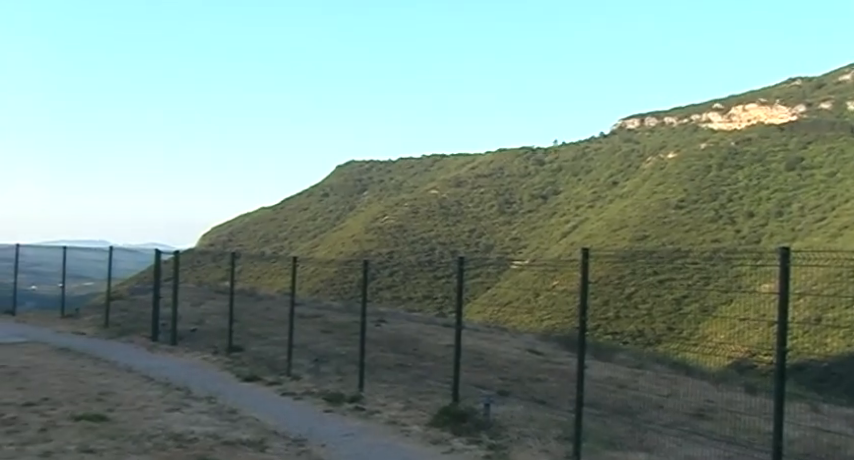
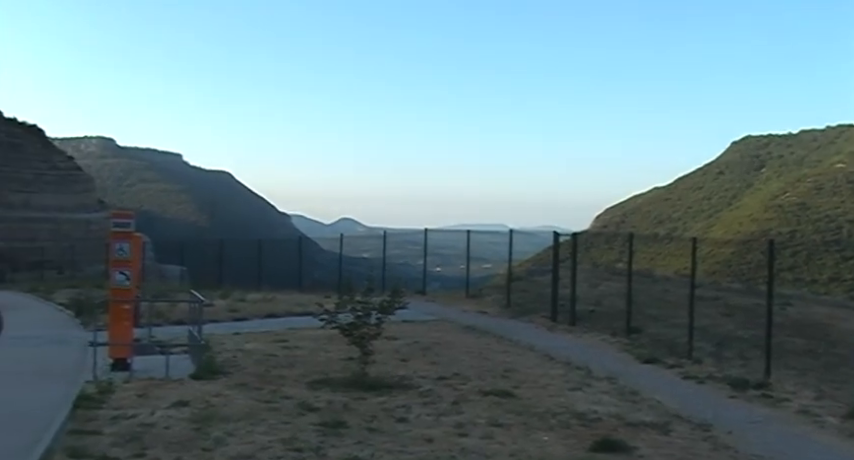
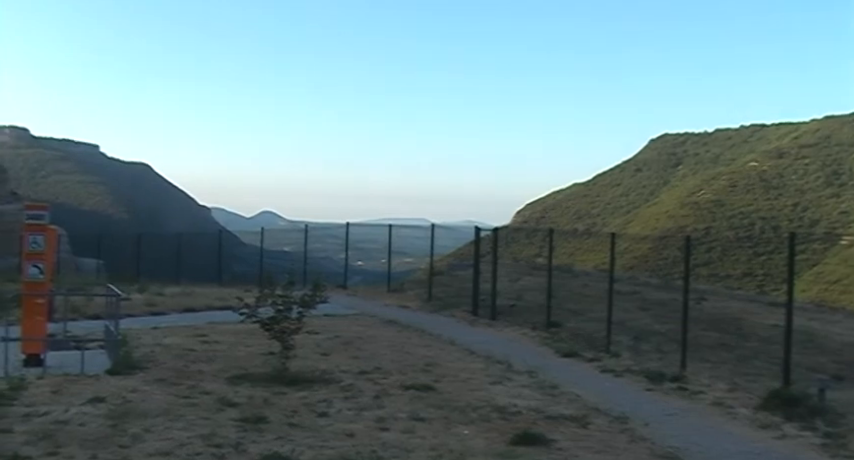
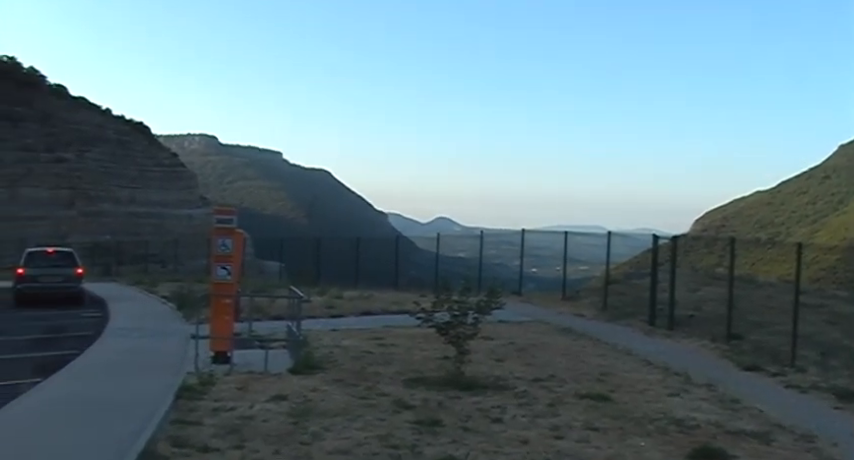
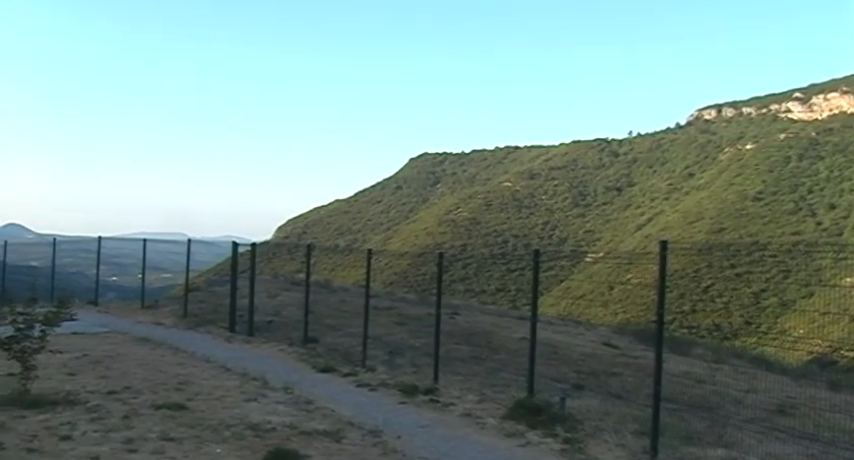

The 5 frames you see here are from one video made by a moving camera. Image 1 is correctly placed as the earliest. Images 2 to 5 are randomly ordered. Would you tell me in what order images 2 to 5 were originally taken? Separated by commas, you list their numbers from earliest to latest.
5, 3, 2, 4
